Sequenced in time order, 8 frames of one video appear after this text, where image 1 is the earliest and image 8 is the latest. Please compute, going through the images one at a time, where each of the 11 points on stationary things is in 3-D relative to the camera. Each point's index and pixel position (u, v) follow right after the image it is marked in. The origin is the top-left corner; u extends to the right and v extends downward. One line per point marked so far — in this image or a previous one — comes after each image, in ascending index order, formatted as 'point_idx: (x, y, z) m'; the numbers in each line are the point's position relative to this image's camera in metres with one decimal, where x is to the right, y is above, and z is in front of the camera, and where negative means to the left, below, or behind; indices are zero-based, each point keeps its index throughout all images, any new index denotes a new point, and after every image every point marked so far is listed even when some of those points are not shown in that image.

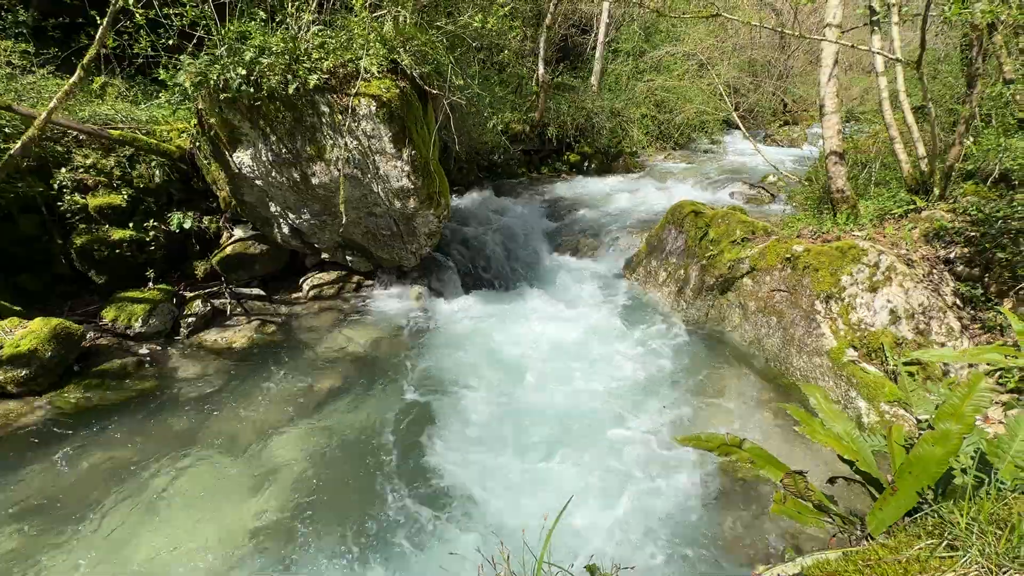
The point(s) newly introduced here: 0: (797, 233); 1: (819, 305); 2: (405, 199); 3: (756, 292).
0: (+5.0, +0.9, +7.3) m
1: (+4.9, -0.2, +6.8) m
2: (-2.0, +1.7, +8.0) m
3: (+4.3, -0.1, +7.4) m
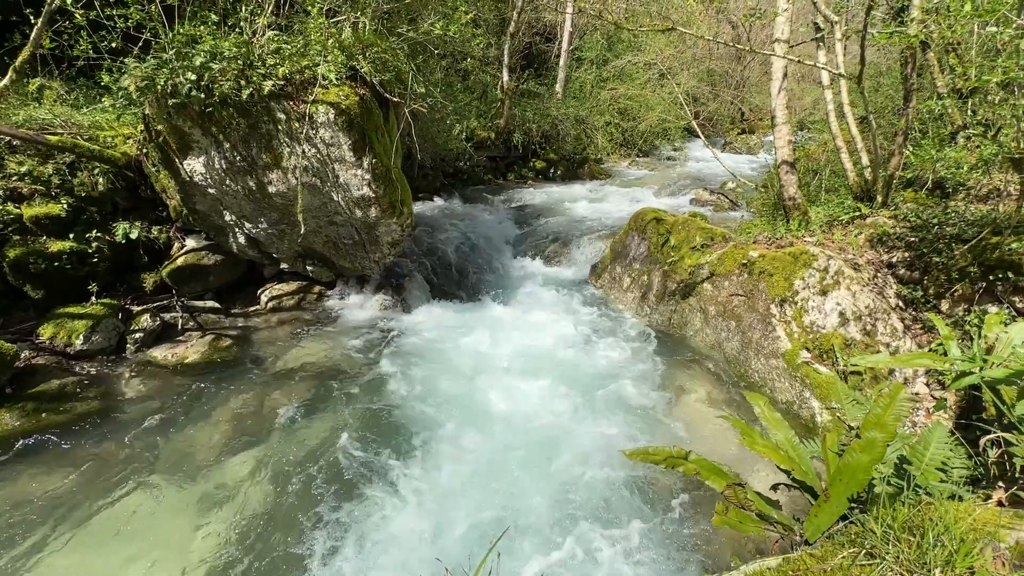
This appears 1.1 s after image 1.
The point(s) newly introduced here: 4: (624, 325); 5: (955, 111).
0: (+4.3, +0.9, +7.6) m
1: (+4.3, -0.3, +7.0) m
2: (-2.7, +1.5, +7.8) m
3: (+3.7, -0.2, +7.6) m
4: (+2.2, -0.8, +8.5) m
5: (+7.1, +2.9, +6.9) m
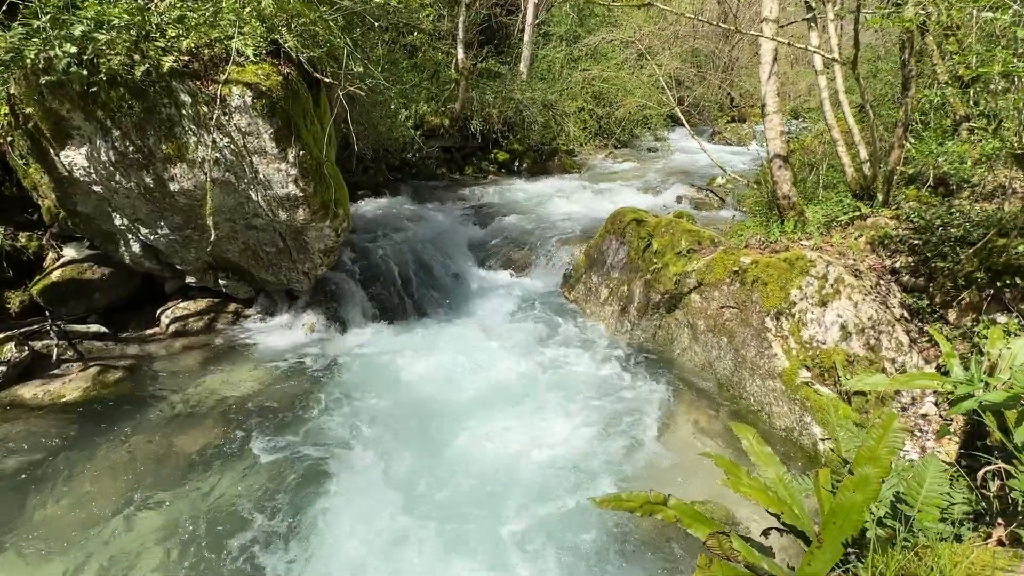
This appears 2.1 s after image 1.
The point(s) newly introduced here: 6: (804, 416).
0: (+3.7, +0.7, +6.7) m
1: (+3.7, -0.5, +6.1) m
2: (-3.3, +1.2, +6.4) m
3: (+3.0, -0.3, +6.7) m
4: (+1.5, -1.0, +7.4) m
5: (+6.4, +2.7, +6.2) m
6: (+3.9, -1.7, +5.7) m
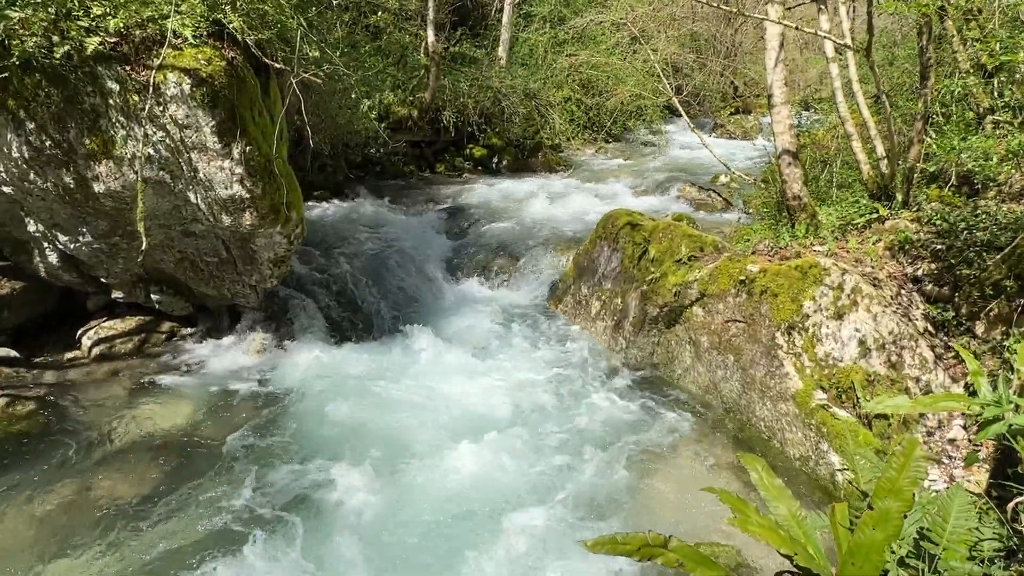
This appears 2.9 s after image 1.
0: (+3.4, +0.6, +6.0) m
1: (+3.4, -0.6, +5.4) m
2: (-3.6, +1.0, +5.6) m
3: (+2.7, -0.5, +5.9) m
4: (+1.2, -1.2, +6.7) m
5: (+6.1, +2.6, +5.6) m
6: (+3.6, -1.8, +5.0) m
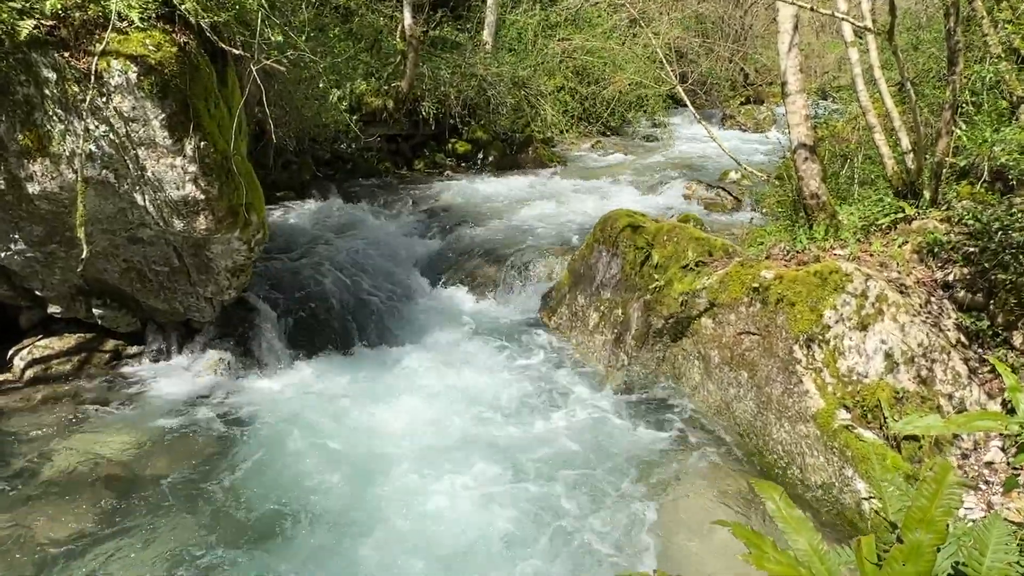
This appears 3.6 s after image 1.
0: (+3.3, +0.5, +5.5) m
1: (+3.3, -0.7, +4.9) m
2: (-3.8, +0.8, +5.0) m
3: (+2.6, -0.6, +5.4) m
4: (+1.0, -1.3, +6.1) m
5: (+6.0, +2.5, +5.1) m
6: (+3.5, -1.9, +4.4) m
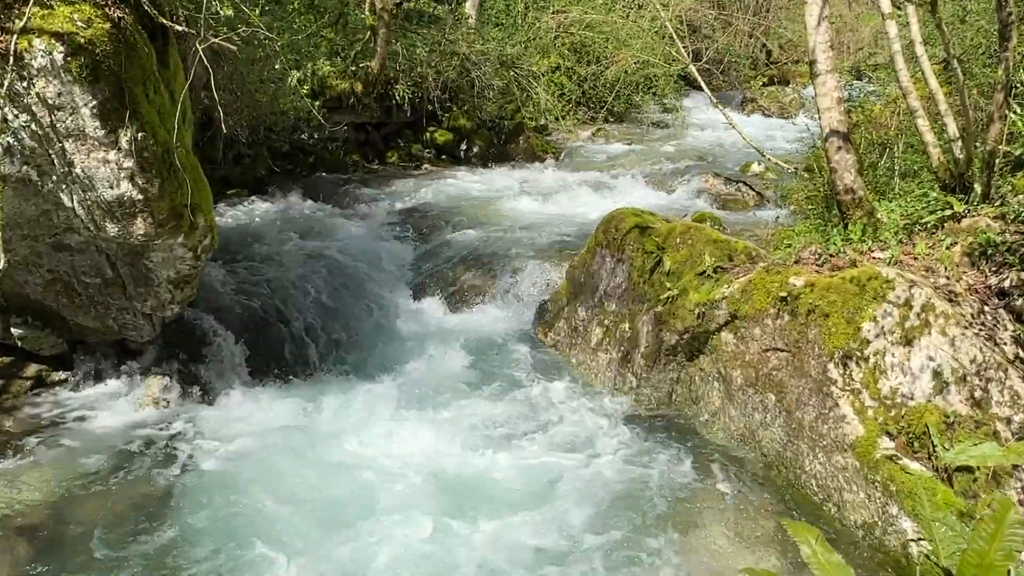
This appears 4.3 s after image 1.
0: (+3.1, +0.4, +4.8) m
1: (+3.2, -0.8, +4.2) m
2: (-3.9, +0.7, +4.3) m
3: (+2.5, -0.7, +4.7) m
4: (+0.9, -1.4, +5.4) m
5: (+5.9, +2.5, +4.5) m
6: (+3.4, -2.0, +3.7) m
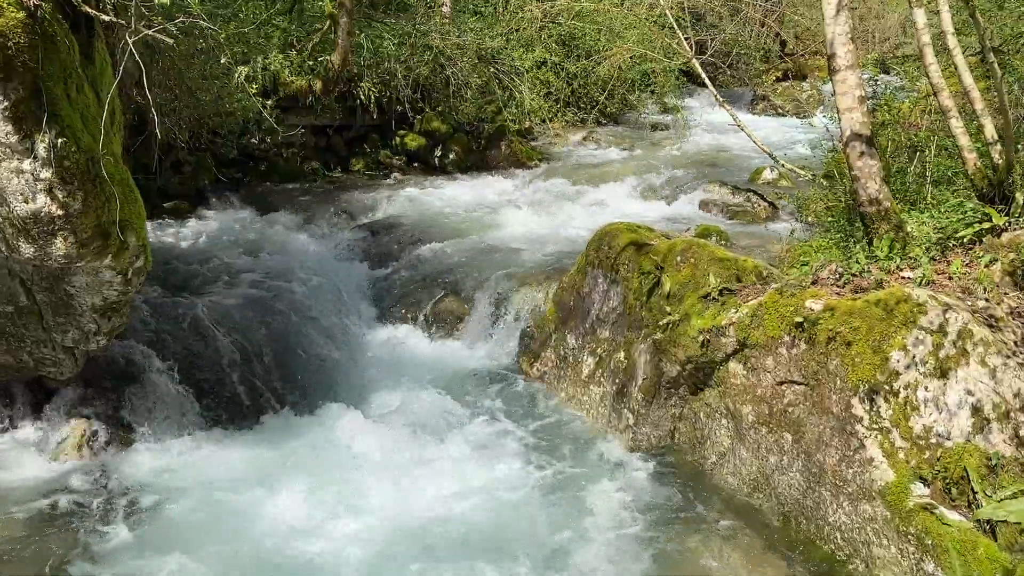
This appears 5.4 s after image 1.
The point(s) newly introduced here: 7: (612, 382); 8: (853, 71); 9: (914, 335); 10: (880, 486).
0: (+3.0, +0.1, +4.3) m
1: (+3.0, -1.0, +3.7) m
2: (-4.1, +0.4, +3.7) m
3: (+2.3, -0.9, +4.2) m
4: (+0.8, -1.7, +4.8) m
5: (+5.7, +2.3, +3.9) m
6: (+3.2, -2.2, +3.2) m
7: (+1.2, -1.0, +5.1) m
8: (+3.1, +2.0, +3.9) m
9: (+3.5, -0.4, +3.6) m
10: (+3.1, -1.7, +3.5) m
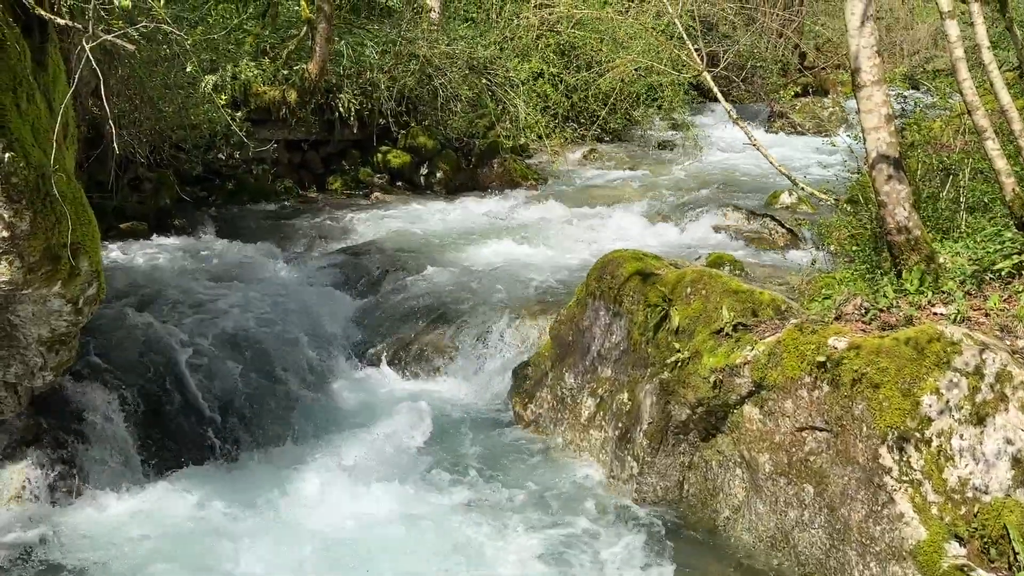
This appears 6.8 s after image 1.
0: (+2.9, -0.2, +3.9) m
1: (+2.9, -1.3, +3.3) m
2: (-4.1, +0.2, +3.3) m
3: (+2.2, -1.2, +3.8) m
4: (+0.7, -2.0, +4.5) m
5: (+5.6, +1.9, +3.6) m
6: (+3.2, -2.5, +2.8) m
7: (+1.1, -1.3, +4.7) m
8: (+3.1, +1.7, +3.6) m
9: (+3.4, -0.7, +3.3) m
10: (+3.0, -2.0, +3.1) m
